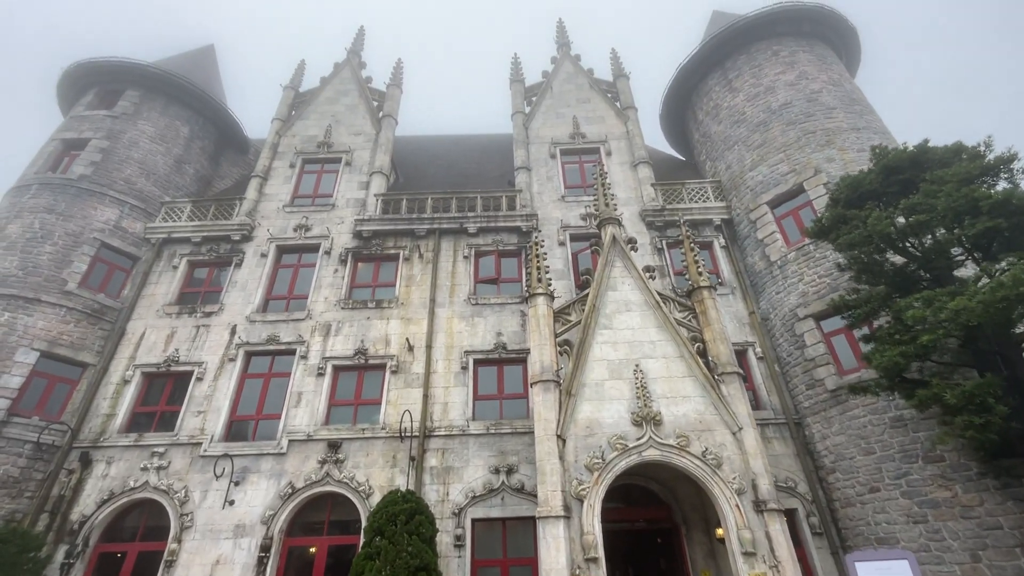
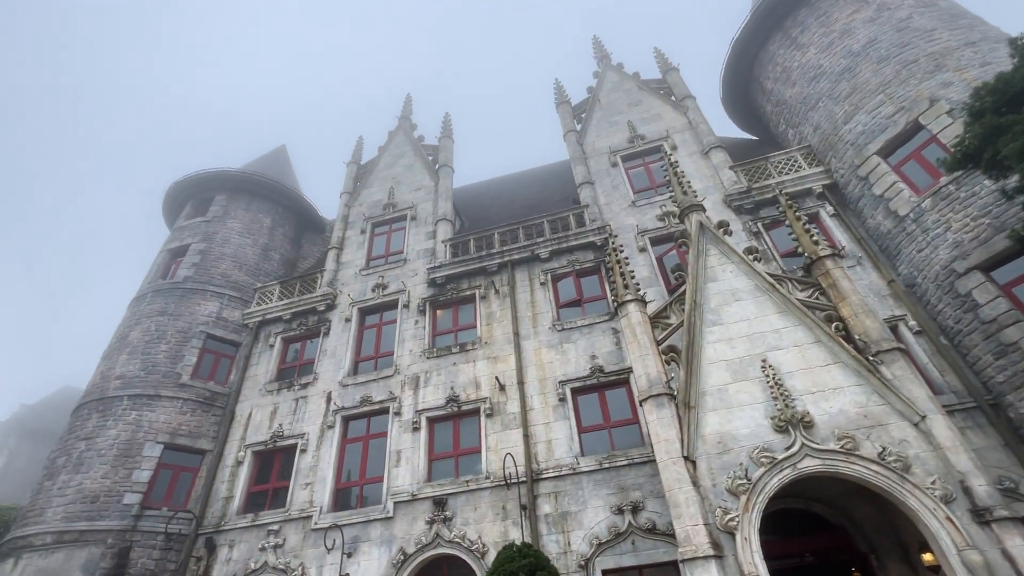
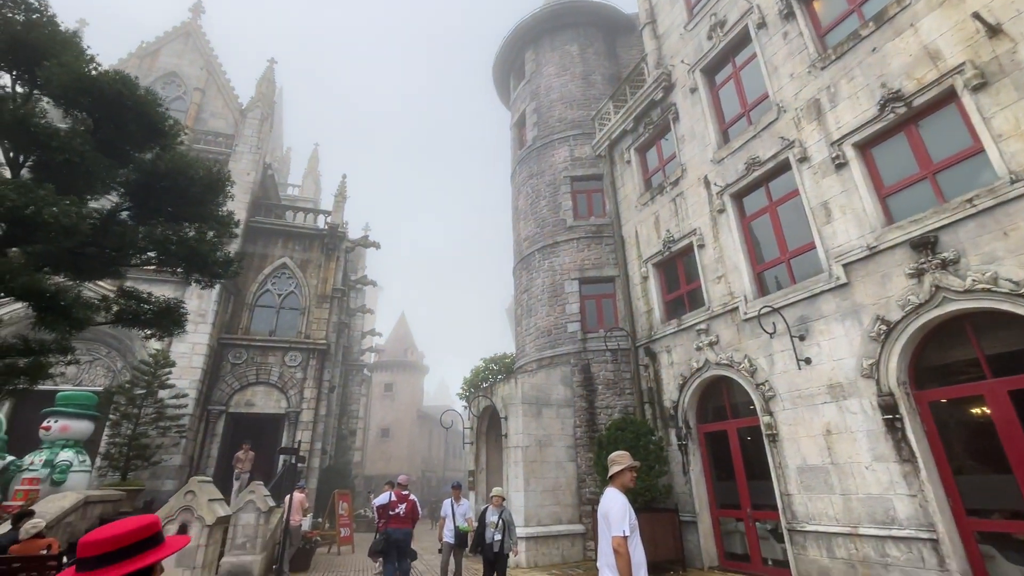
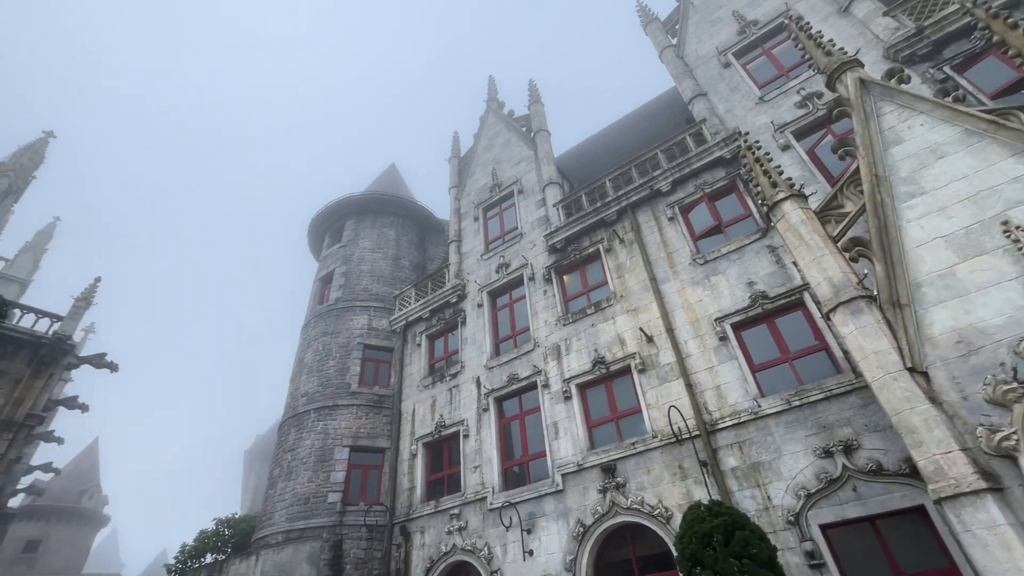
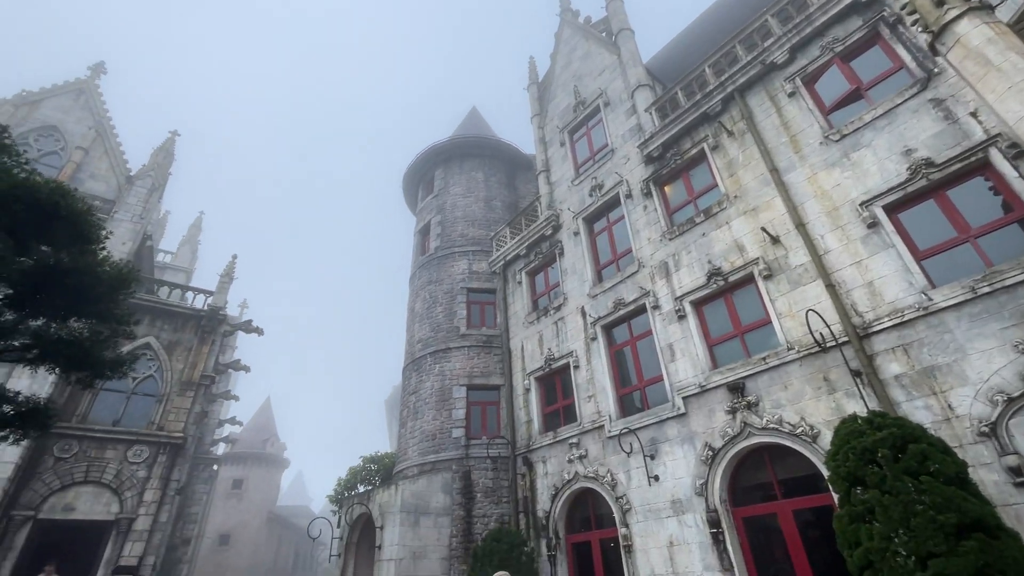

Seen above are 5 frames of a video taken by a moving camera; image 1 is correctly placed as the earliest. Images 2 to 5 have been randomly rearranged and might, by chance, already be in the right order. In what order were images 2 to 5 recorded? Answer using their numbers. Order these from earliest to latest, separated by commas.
2, 4, 5, 3
